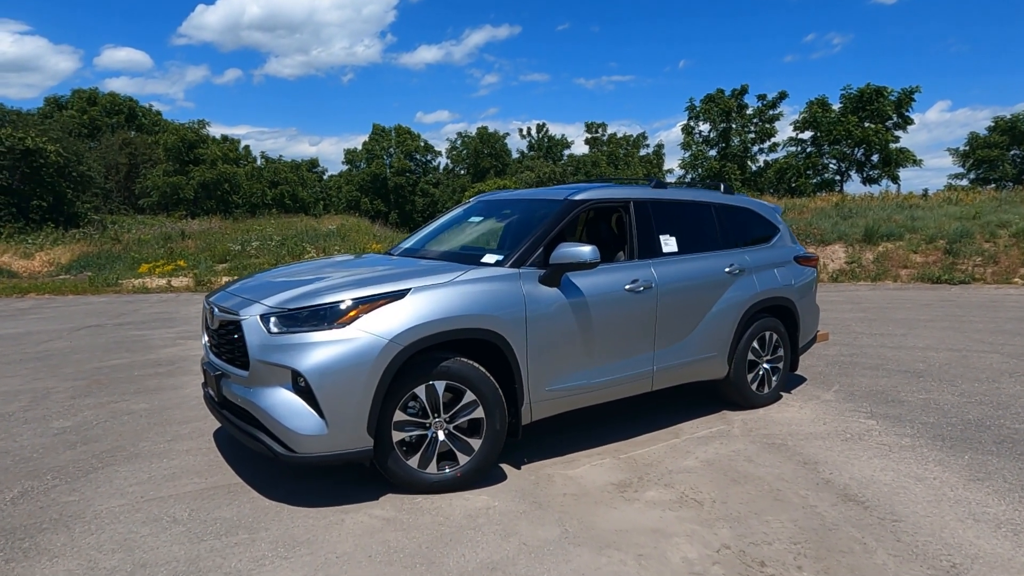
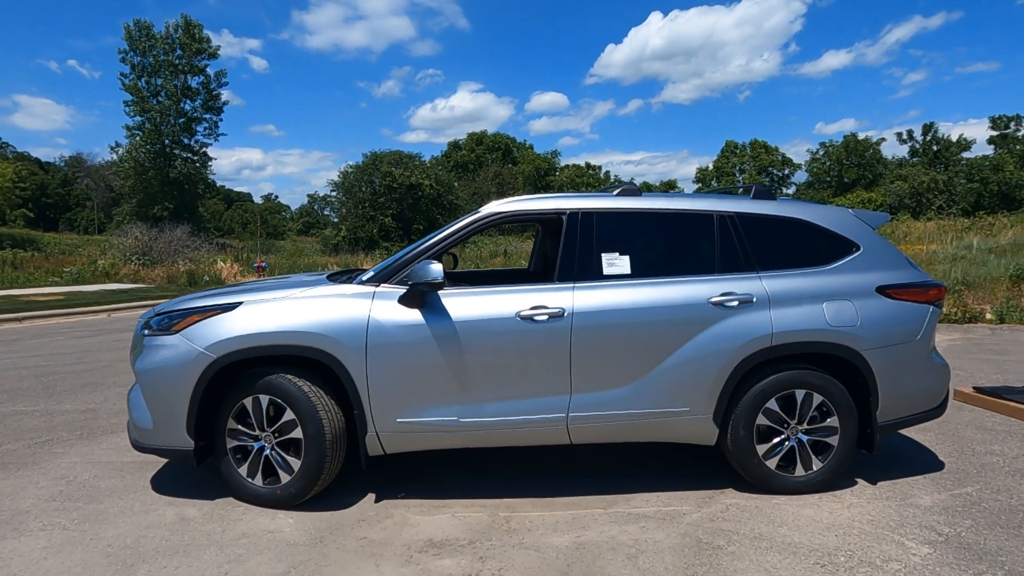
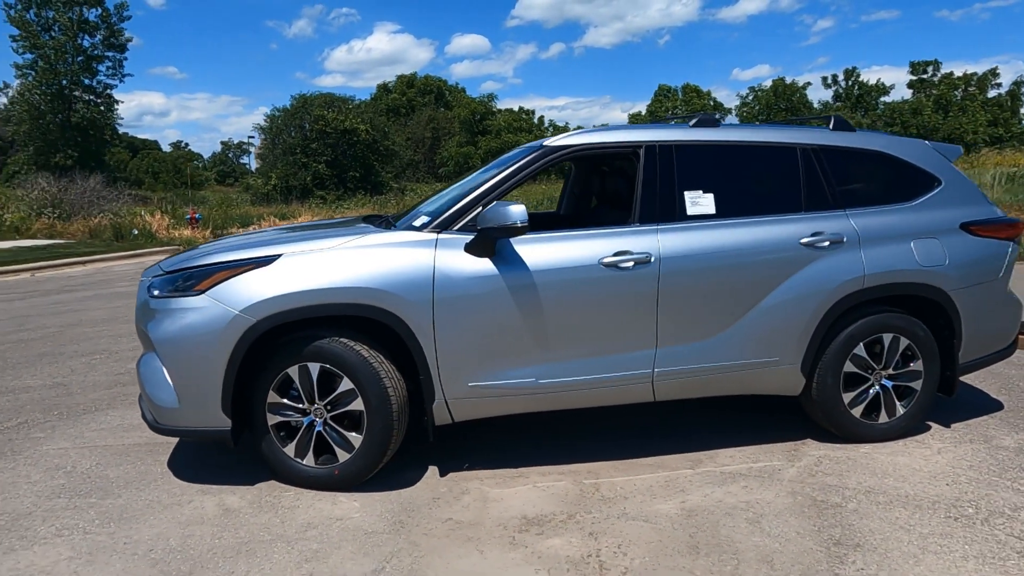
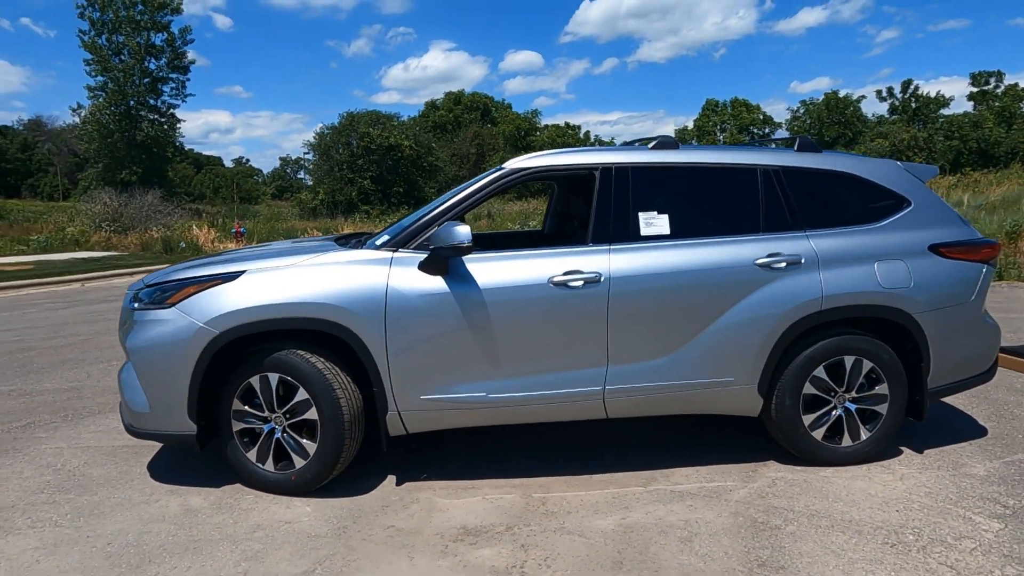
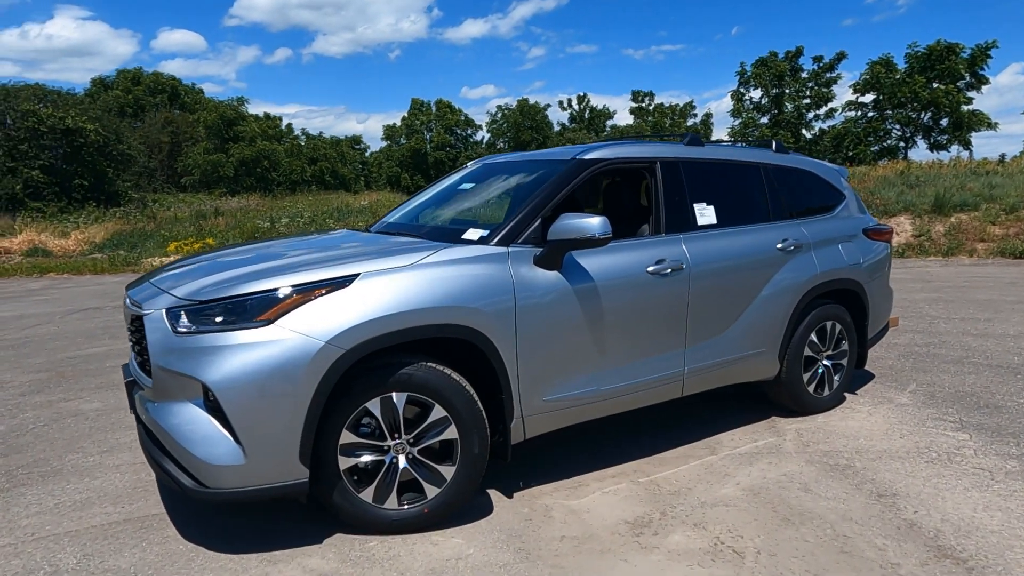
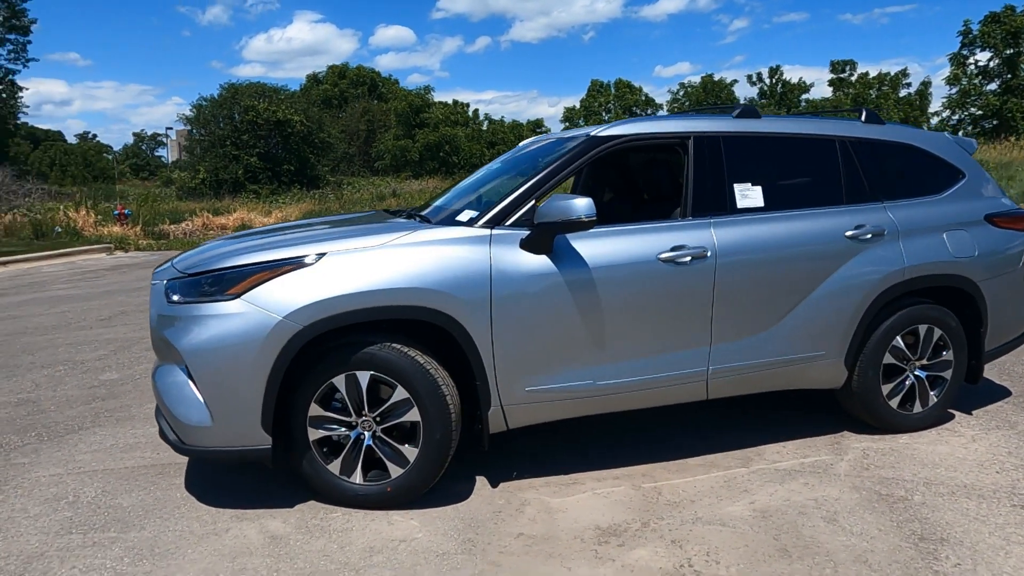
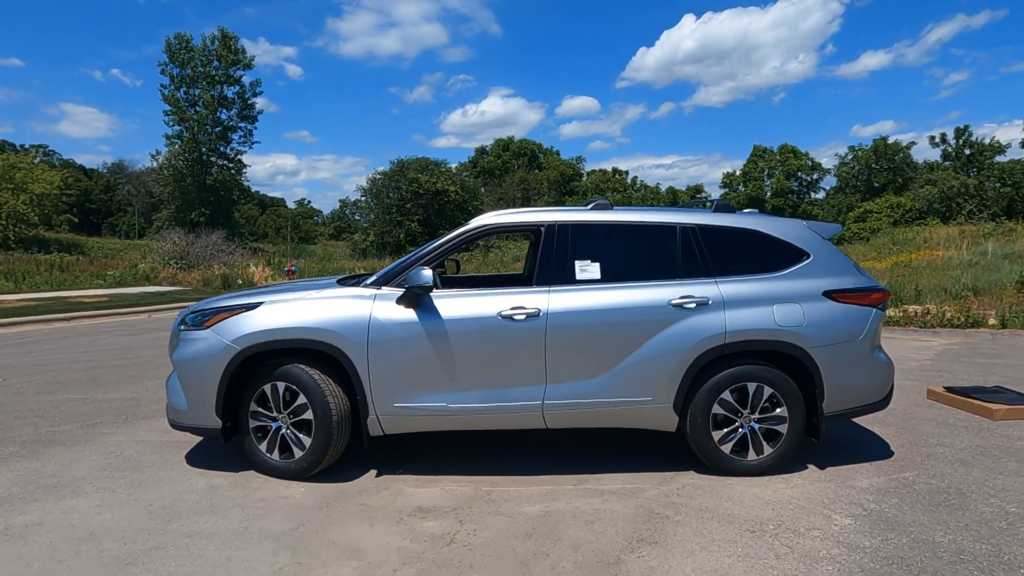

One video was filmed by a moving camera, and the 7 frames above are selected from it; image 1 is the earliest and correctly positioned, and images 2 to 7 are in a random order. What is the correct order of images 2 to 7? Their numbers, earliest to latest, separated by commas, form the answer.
5, 6, 3, 4, 2, 7
